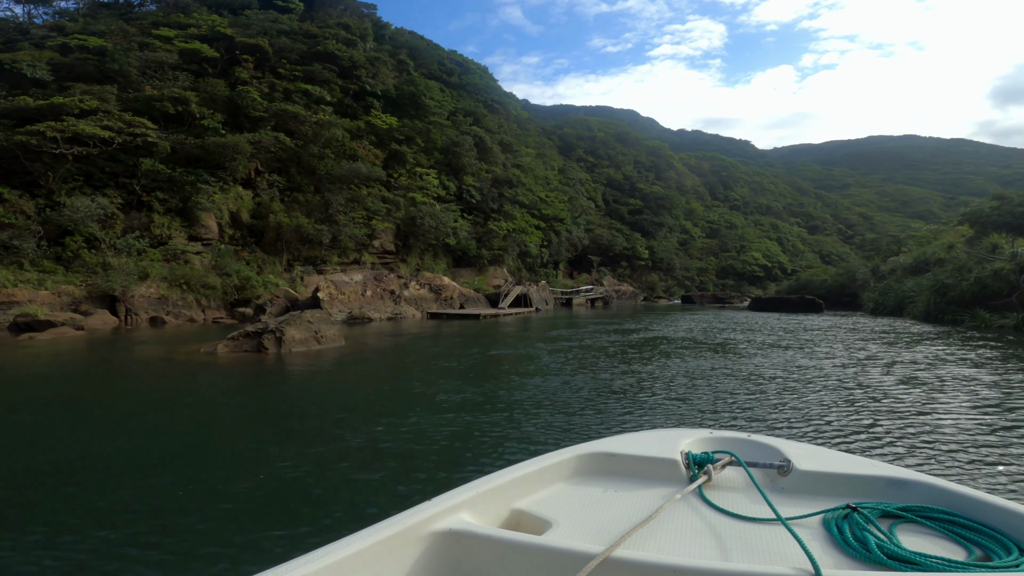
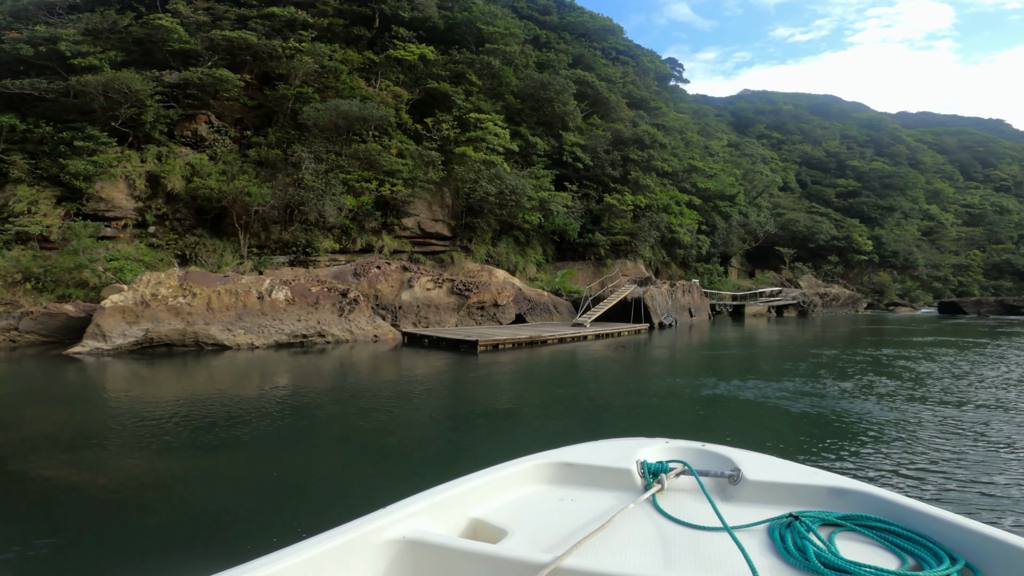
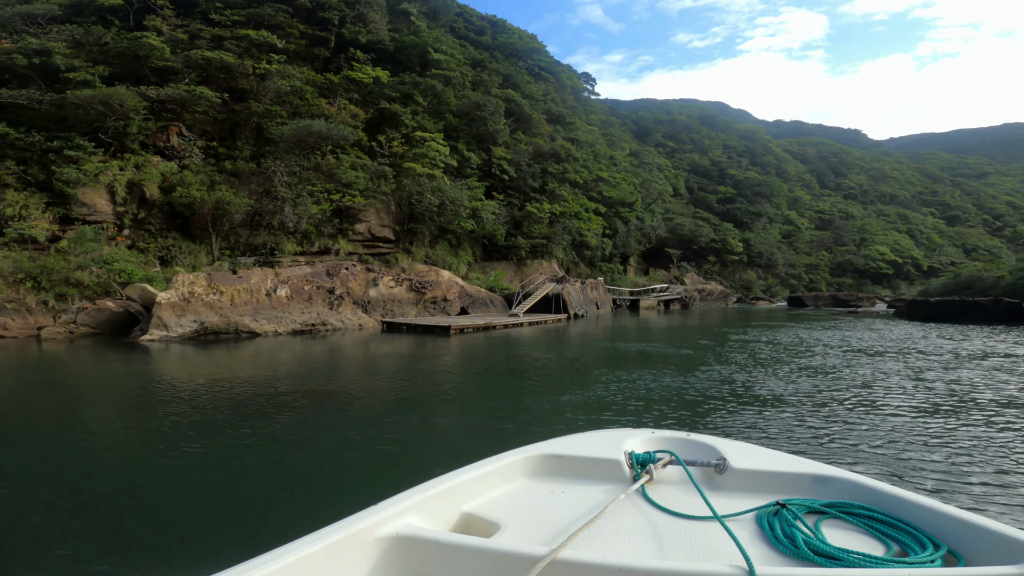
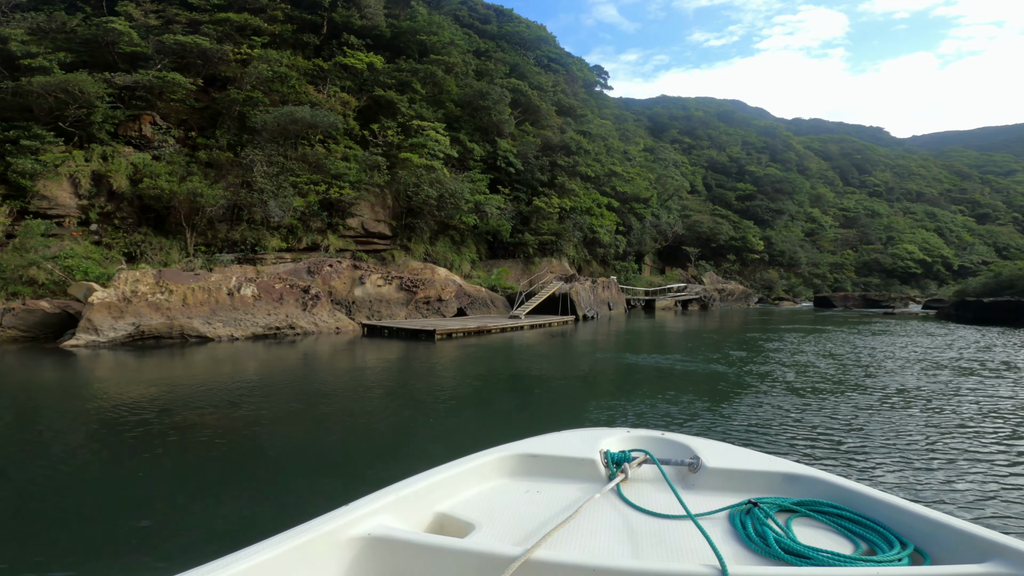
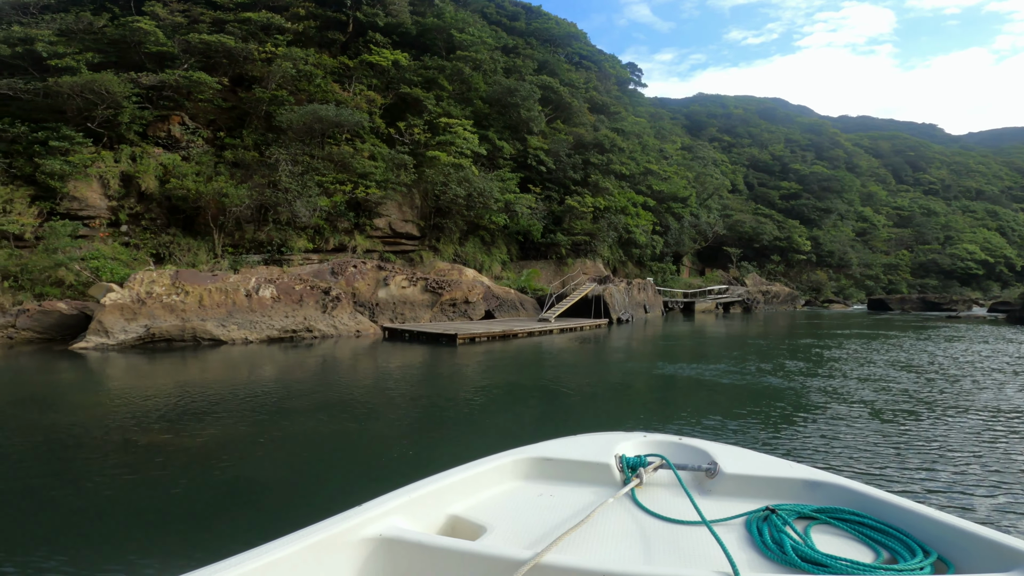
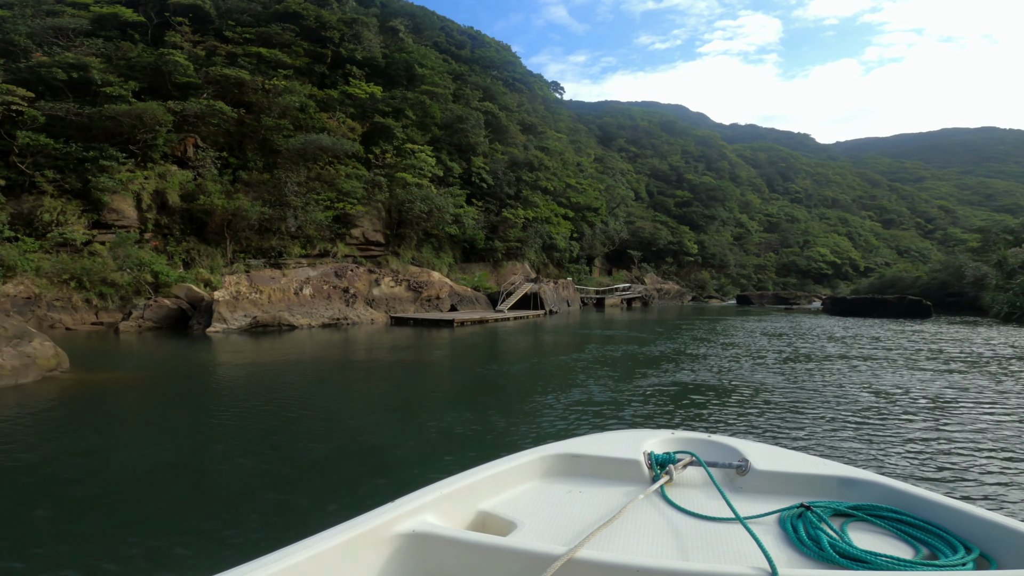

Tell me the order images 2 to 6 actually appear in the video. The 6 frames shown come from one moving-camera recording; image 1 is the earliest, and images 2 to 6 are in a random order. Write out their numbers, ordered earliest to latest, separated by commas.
6, 3, 4, 5, 2
